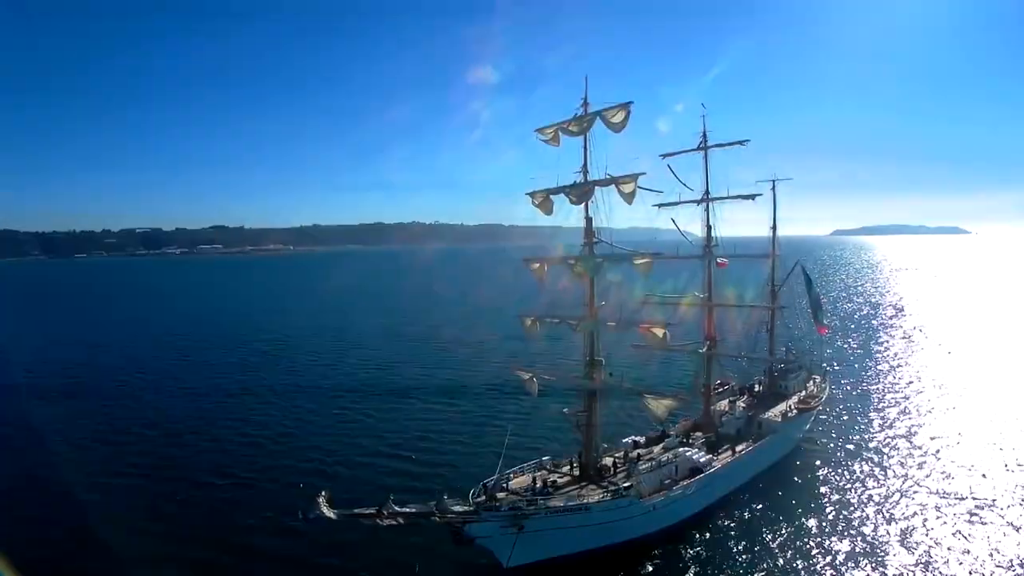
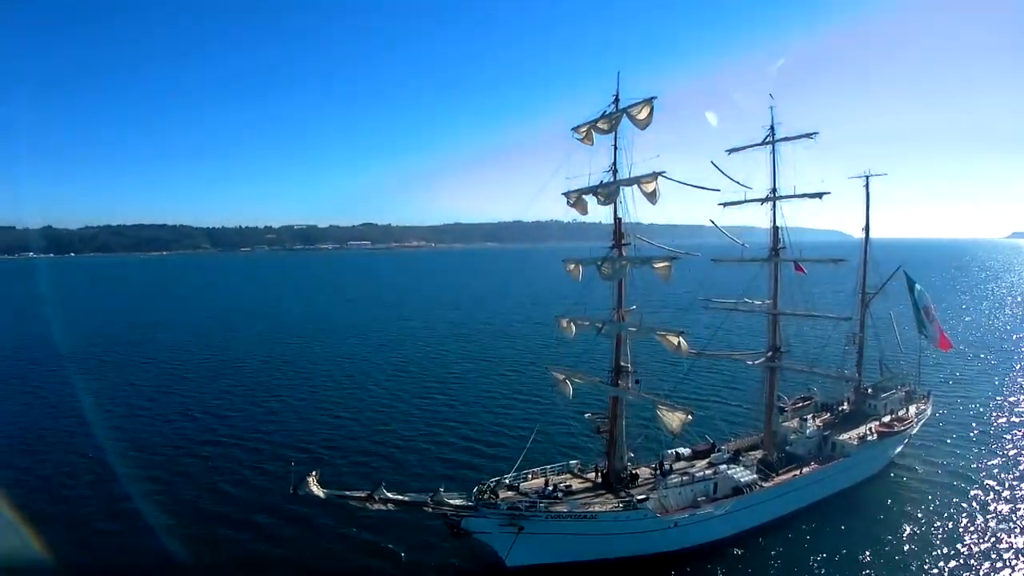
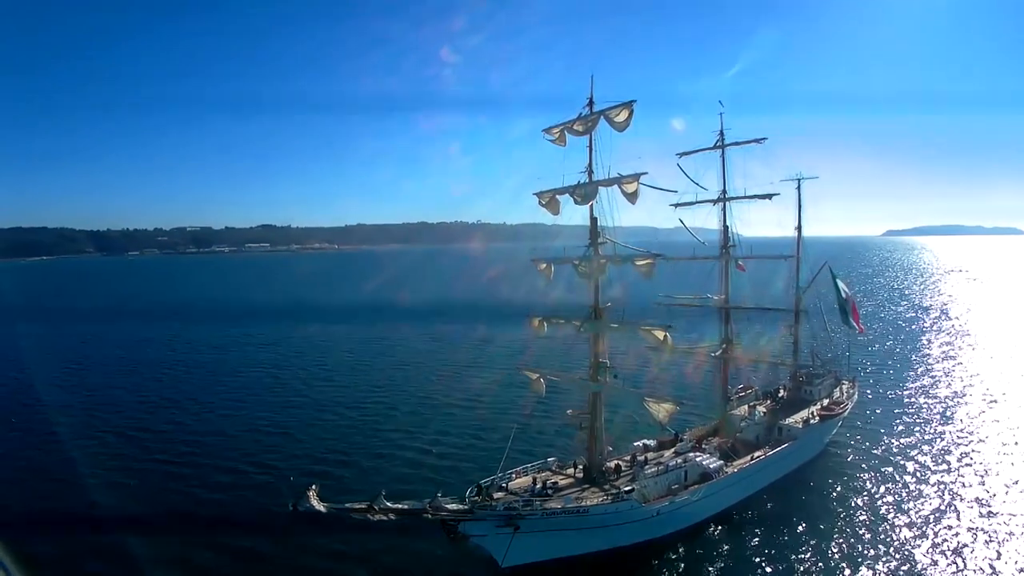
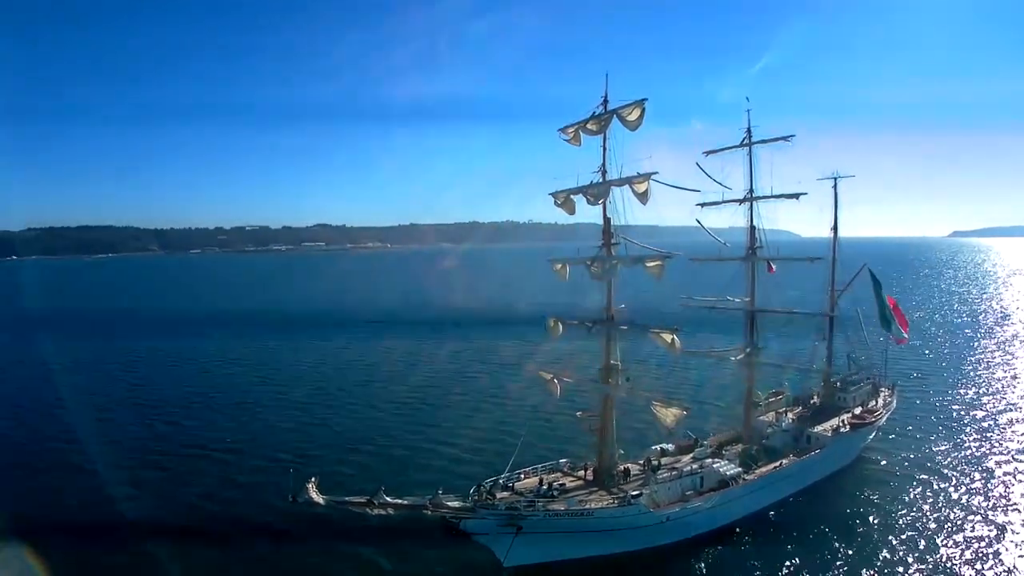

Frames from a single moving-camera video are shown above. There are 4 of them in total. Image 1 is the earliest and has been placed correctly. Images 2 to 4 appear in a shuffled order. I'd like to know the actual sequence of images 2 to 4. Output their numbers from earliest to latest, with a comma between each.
3, 4, 2
